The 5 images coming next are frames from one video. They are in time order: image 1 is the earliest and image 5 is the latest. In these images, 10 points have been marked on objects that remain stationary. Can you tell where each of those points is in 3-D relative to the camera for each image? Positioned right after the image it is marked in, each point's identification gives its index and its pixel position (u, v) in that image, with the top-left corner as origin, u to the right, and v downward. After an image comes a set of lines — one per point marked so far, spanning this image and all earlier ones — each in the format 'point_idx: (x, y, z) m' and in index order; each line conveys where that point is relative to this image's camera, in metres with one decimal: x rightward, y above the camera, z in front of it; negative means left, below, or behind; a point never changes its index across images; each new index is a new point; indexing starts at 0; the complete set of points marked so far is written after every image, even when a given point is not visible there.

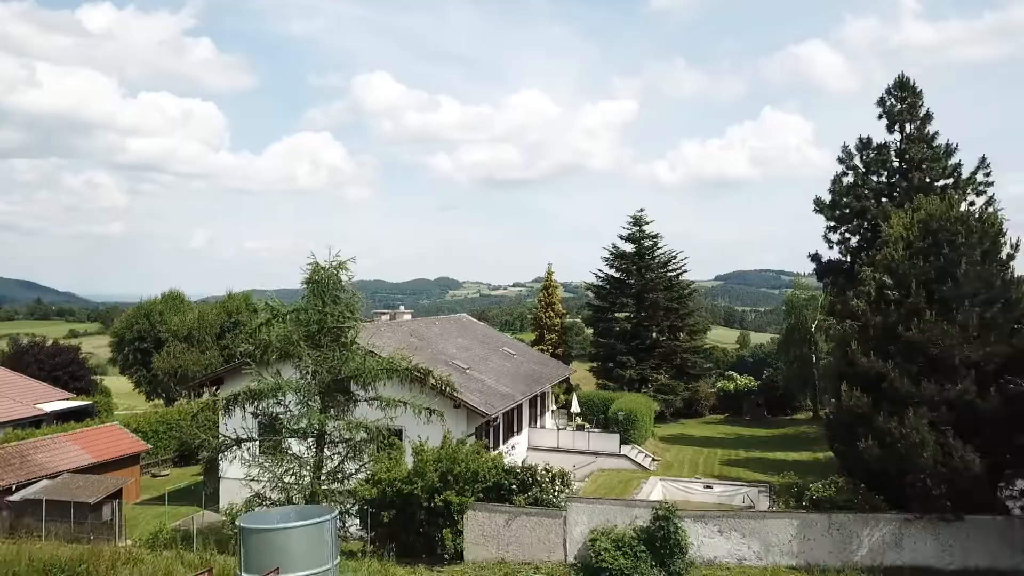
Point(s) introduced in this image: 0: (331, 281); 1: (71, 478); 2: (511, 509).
0: (-4.8, +0.2, +18.1) m
1: (-12.9, -5.6, +19.9) m
2: (0.0, -5.2, +15.8) m
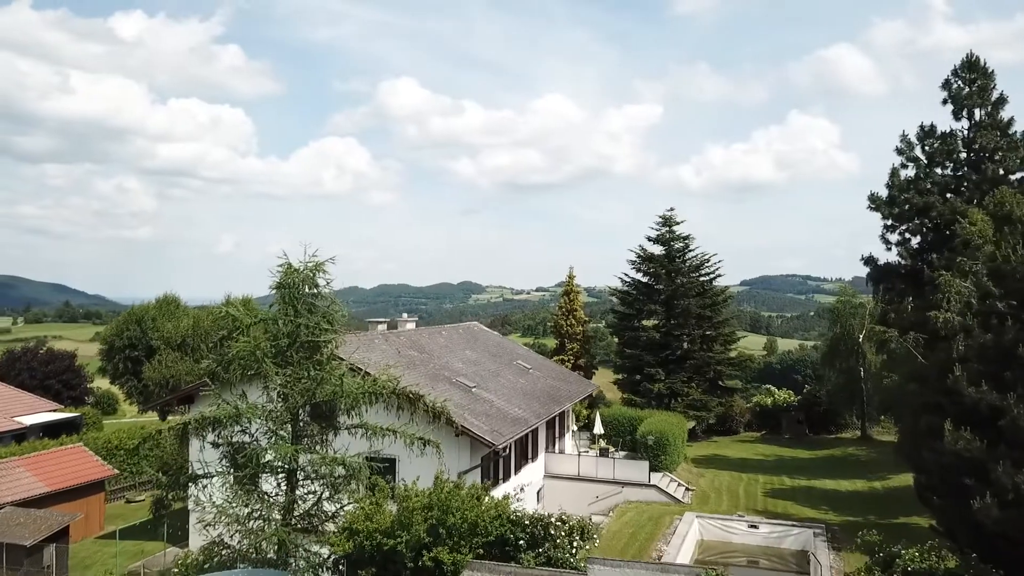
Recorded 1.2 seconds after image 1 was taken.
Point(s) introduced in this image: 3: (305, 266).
0: (-4.6, +0.1, +15.1) m
1: (-12.7, -5.7, +17.2) m
2: (+0.1, -5.3, +12.7) m
3: (-4.7, +0.5, +15.3) m
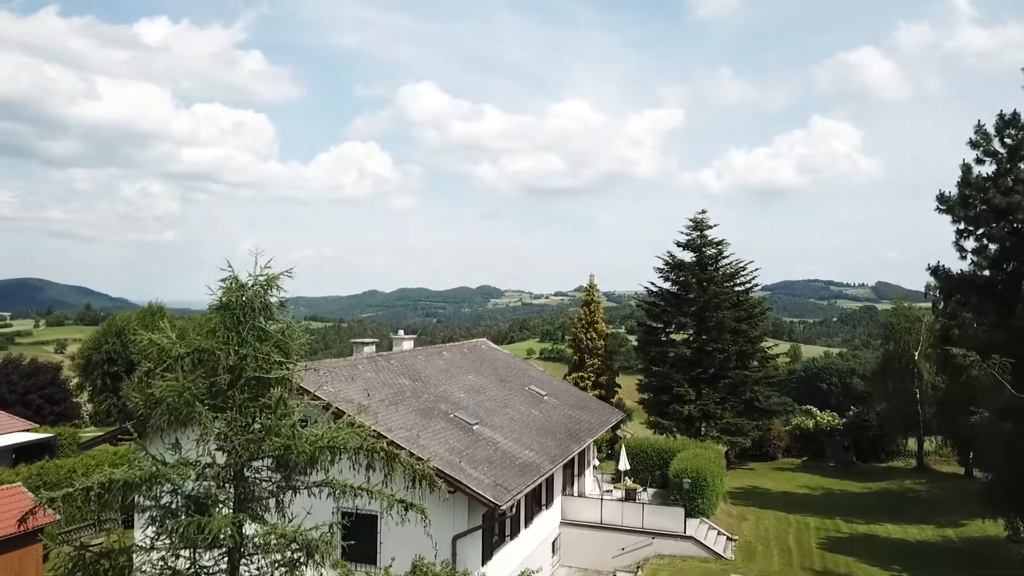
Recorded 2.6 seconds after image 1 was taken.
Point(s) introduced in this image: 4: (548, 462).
0: (-4.5, -0.3, +11.8) m
1: (-12.5, -6.1, +14.0) m
2: (+0.1, -5.7, +9.2) m
3: (-4.6, +0.1, +11.9) m
4: (+0.9, -4.3, +16.8) m
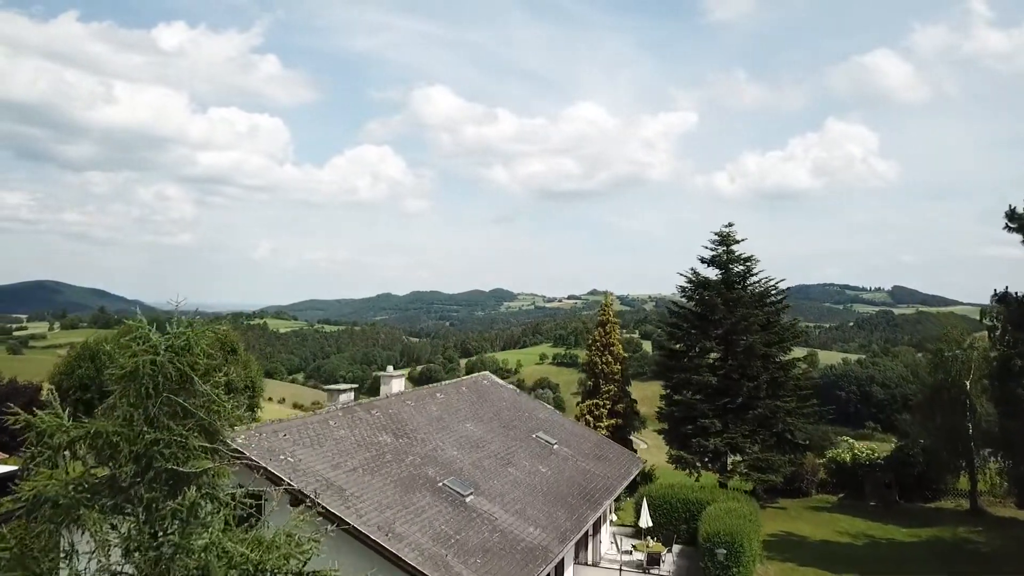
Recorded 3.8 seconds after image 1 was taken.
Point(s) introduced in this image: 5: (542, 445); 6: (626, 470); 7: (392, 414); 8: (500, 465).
0: (-4.5, -1.1, +9.0) m
1: (-12.5, -6.9, +11.3) m
2: (0.0, -6.5, +6.3) m
3: (-4.6, -0.7, +9.1) m
4: (+0.9, -5.2, +13.8) m
5: (+0.8, -4.3, +18.4) m
6: (+3.3, -5.3, +19.8) m
7: (-2.8, -3.0, +16.0) m
8: (-0.3, -4.2, +16.0) m
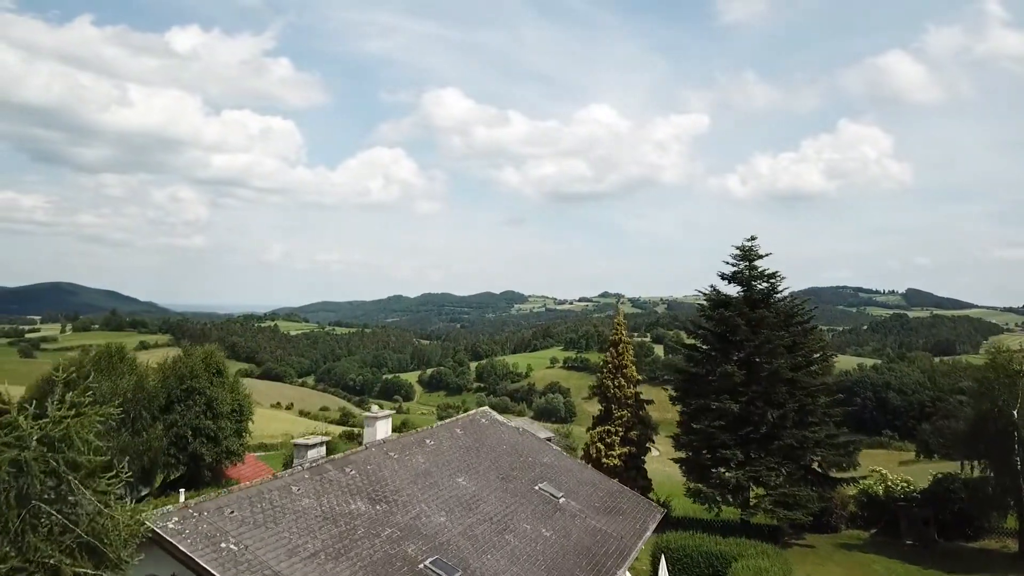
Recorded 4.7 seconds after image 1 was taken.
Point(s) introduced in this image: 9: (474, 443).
0: (-4.7, -1.8, +6.8) m
1: (-12.7, -7.6, +9.2) m
2: (-0.2, -7.2, +4.0) m
3: (-4.8, -1.4, +6.9) m
4: (+0.8, -5.9, +11.5) m
5: (+0.8, -5.0, +16.1) m
6: (+3.3, -6.1, +17.4) m
7: (-2.9, -3.7, +13.8) m
8: (-0.3, -4.9, +13.8) m
9: (-1.0, -4.0, +17.5) m
